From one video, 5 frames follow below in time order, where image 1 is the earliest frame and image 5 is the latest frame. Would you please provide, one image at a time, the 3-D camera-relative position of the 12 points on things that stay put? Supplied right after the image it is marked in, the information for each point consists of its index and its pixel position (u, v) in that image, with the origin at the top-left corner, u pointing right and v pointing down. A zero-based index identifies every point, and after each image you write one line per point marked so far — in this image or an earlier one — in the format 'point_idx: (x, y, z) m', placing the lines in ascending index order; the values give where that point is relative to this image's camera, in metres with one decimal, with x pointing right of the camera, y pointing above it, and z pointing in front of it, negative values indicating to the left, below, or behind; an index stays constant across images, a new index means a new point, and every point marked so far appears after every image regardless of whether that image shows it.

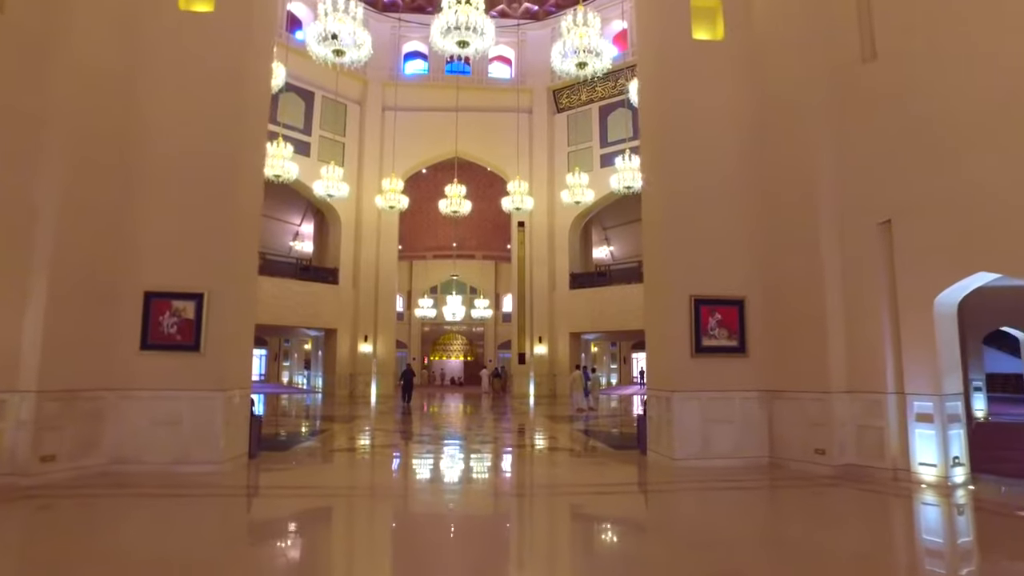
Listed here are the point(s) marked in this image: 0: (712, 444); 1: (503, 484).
0: (+2.2, -1.7, +7.0) m
1: (-0.1, -2.2, +7.2) m
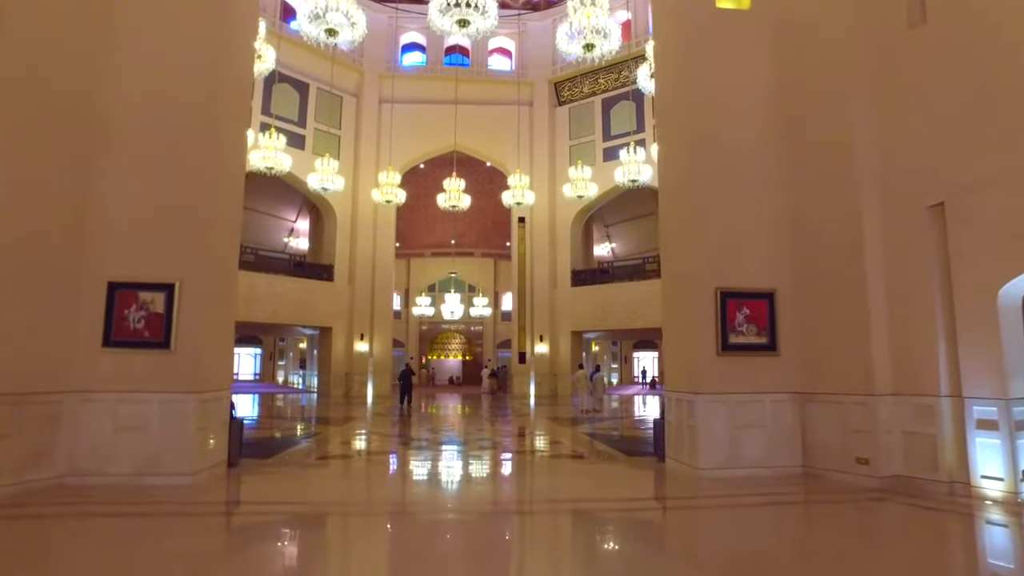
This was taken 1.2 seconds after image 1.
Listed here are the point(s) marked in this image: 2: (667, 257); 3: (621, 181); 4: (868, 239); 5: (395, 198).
0: (+2.3, -1.6, +6.3) m
1: (-0.1, -2.1, +6.5) m
2: (+1.8, +0.3, +7.2) m
3: (+3.2, +3.1, +18.6) m
4: (+3.4, +0.5, +6.1) m
5: (-3.5, +2.7, +19.1) m
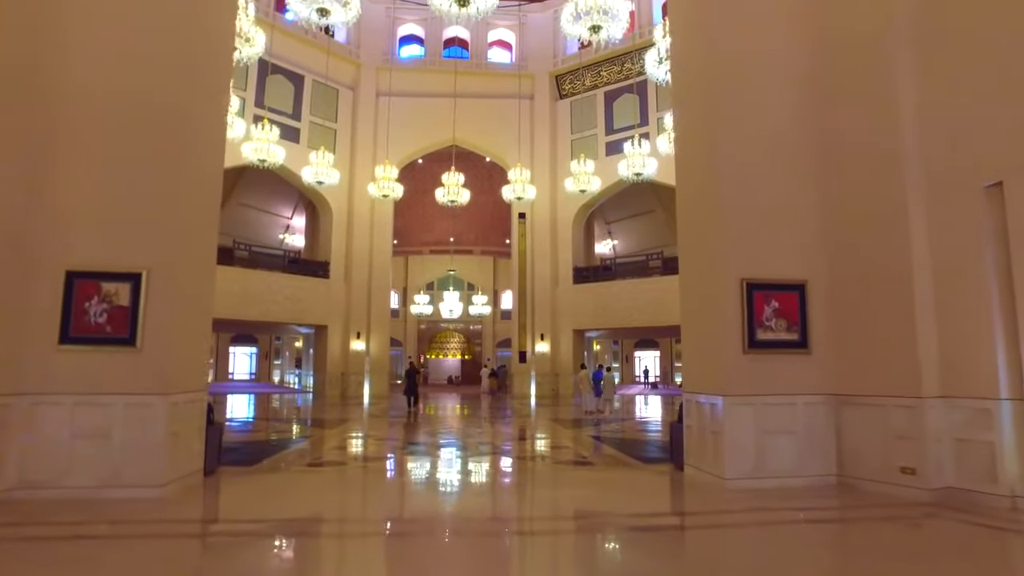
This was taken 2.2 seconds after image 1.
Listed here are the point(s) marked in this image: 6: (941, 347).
0: (+2.3, -1.5, +5.8) m
1: (0.0, -2.0, +5.9) m
2: (+1.8, +0.4, +6.6) m
3: (+3.2, +3.2, +18.0) m
4: (+3.5, +0.6, +5.5) m
5: (-3.5, +2.8, +18.5) m
6: (+3.6, -0.5, +5.3) m
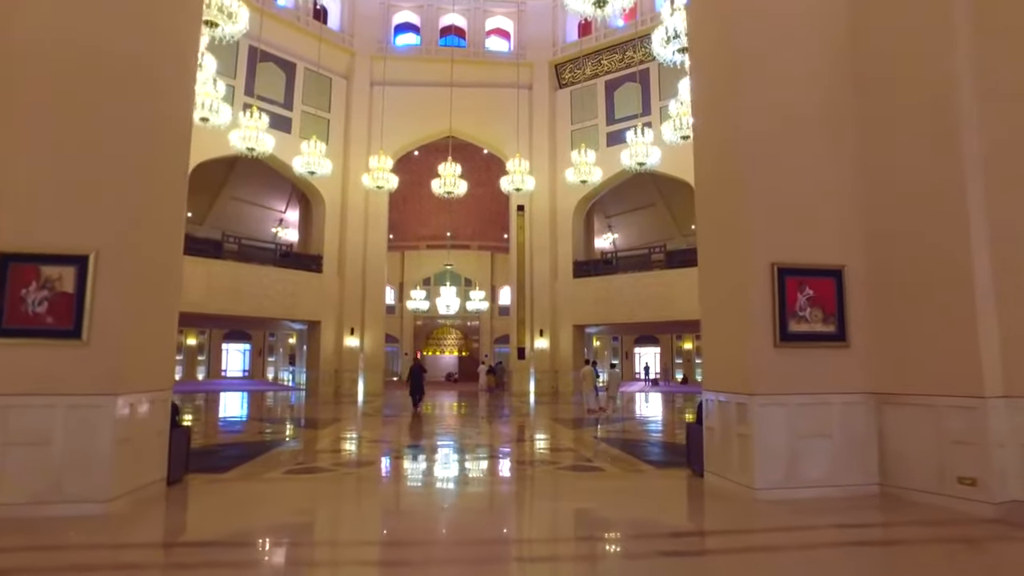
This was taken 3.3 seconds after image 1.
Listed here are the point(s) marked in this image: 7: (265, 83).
0: (+2.3, -1.4, +5.1) m
1: (0.0, -1.9, +5.3) m
2: (+1.8, +0.6, +6.0) m
3: (+3.1, +3.4, +17.3) m
4: (+3.5, +0.7, +4.8) m
5: (-3.5, +3.0, +17.8) m
6: (+3.6, -0.4, +4.7) m
7: (-7.1, +5.9, +18.3) m
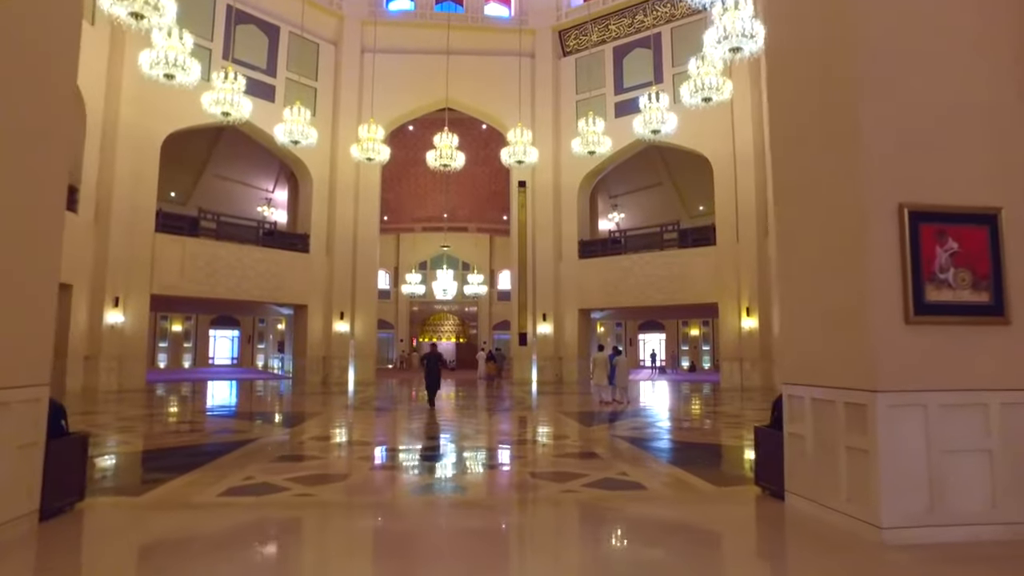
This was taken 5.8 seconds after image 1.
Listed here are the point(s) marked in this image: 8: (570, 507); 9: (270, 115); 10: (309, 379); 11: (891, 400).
0: (+2.4, -1.1, +3.6) m
1: (+0.1, -1.6, +3.7) m
2: (+1.9, +0.8, +4.4) m
3: (+3.2, +3.9, +15.7) m
4: (+3.6, +0.9, +3.3) m
5: (-3.5, +3.5, +16.2) m
6: (+3.7, -0.1, +3.1) m
7: (-7.1, +6.5, +16.6) m
8: (+0.5, -1.7, +4.6) m
9: (-6.5, +4.8, +17.1) m
10: (-5.7, -2.5, +17.7) m
11: (+2.1, -0.6, +3.5) m
